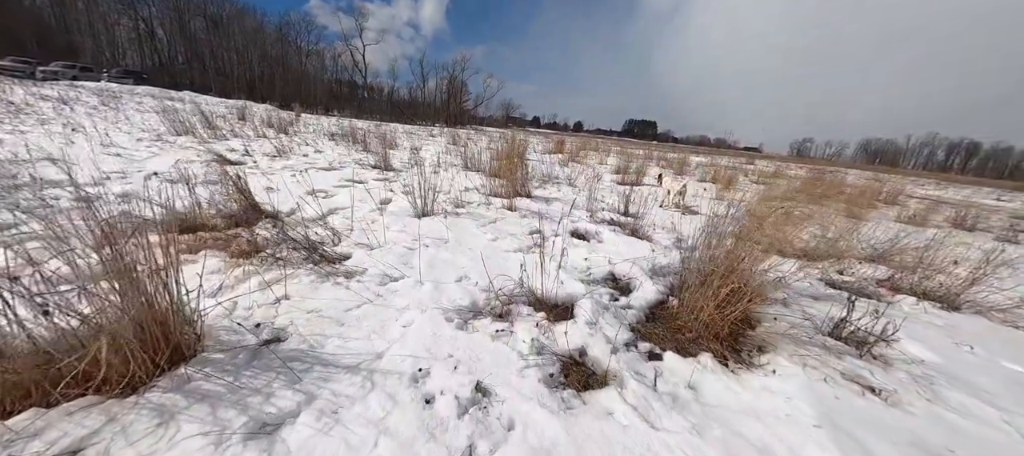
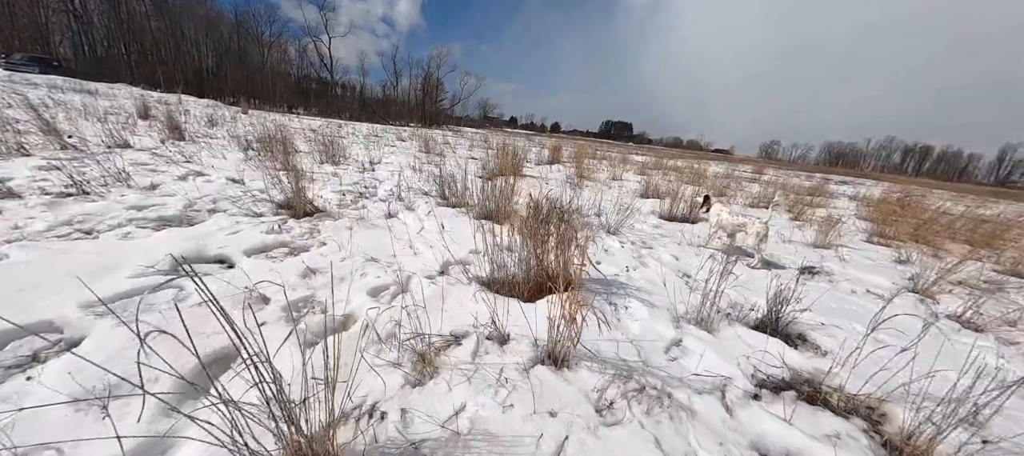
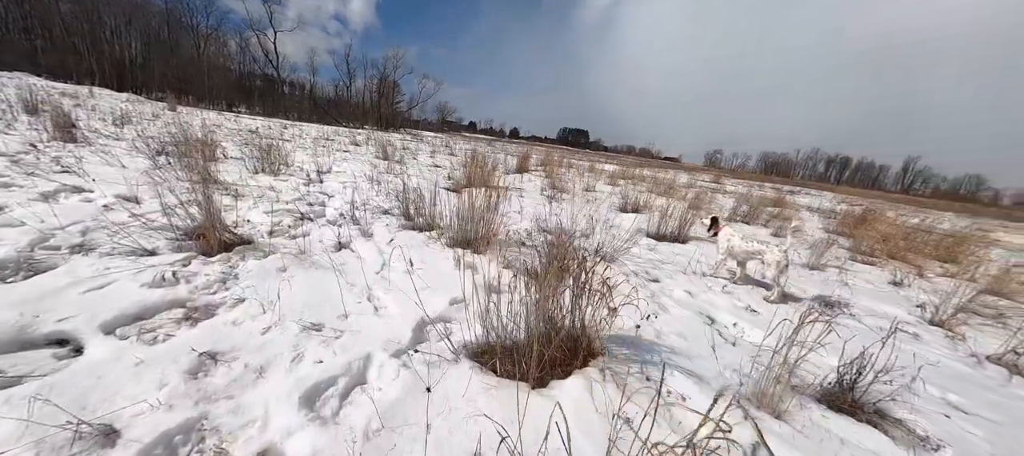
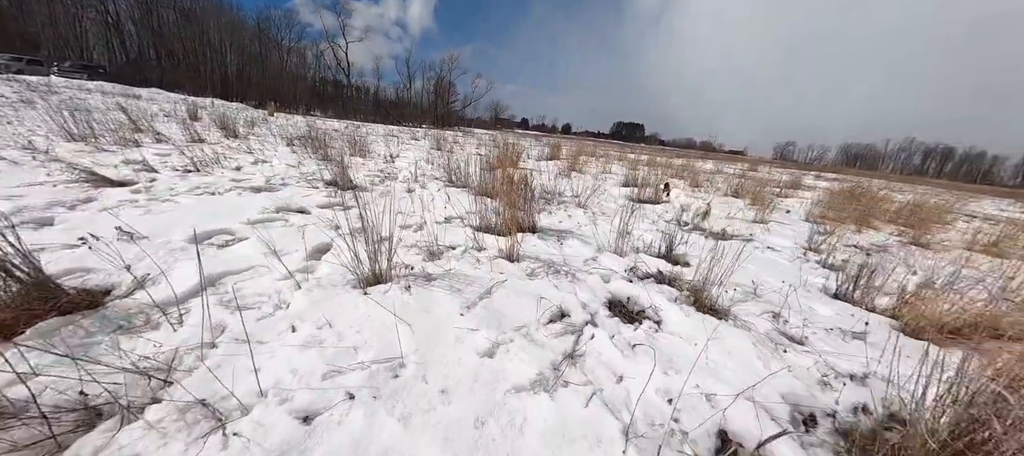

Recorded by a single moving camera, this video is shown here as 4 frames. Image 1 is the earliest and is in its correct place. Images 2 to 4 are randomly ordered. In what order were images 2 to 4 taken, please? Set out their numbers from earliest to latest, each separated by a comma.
4, 2, 3
